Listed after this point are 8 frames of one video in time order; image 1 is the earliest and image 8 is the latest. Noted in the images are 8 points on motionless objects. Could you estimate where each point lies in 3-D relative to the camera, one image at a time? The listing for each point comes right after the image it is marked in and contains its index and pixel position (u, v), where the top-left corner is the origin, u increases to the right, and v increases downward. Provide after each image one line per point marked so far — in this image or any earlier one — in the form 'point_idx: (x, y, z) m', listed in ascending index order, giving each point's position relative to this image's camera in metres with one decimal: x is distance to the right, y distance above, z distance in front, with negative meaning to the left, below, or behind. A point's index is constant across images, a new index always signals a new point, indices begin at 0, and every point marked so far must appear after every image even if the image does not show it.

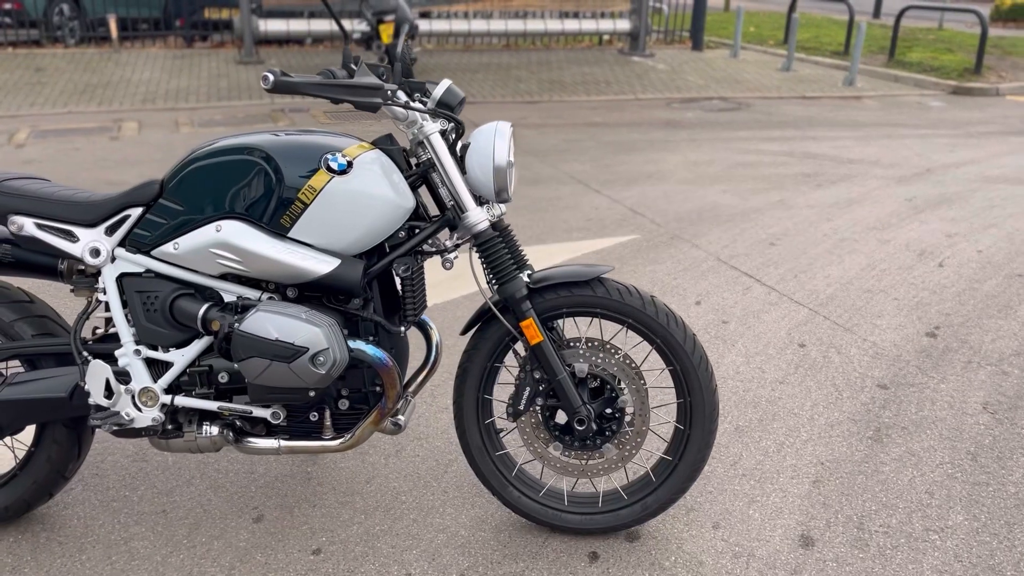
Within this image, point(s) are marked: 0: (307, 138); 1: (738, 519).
0: (-0.6, +0.5, +2.8) m
1: (+0.8, -0.8, +3.1) m
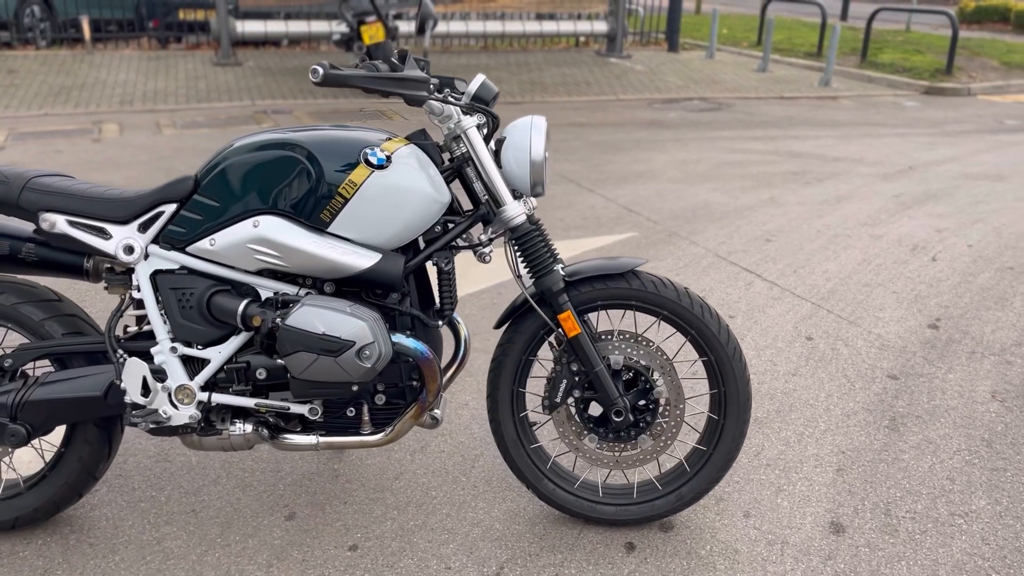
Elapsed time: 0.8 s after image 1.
0: (-0.5, +0.5, +2.8) m
1: (+0.9, -0.8, +3.1) m
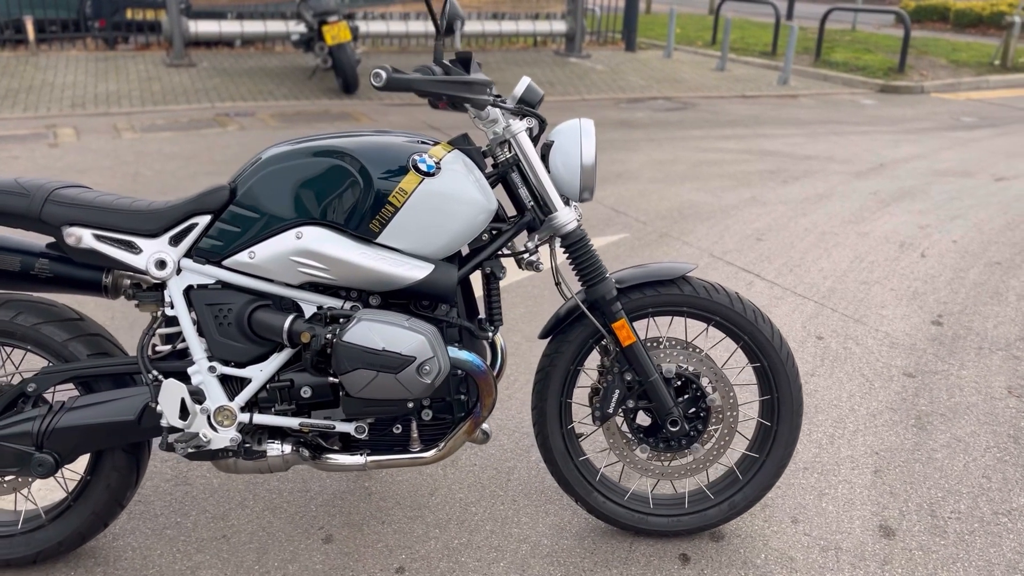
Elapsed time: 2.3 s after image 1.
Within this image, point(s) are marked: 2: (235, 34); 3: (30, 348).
0: (-0.4, +0.4, +2.6) m
1: (+1.1, -0.8, +3.1) m
2: (-4.5, +4.2, +14.6) m
3: (-1.5, -0.2, +2.7) m
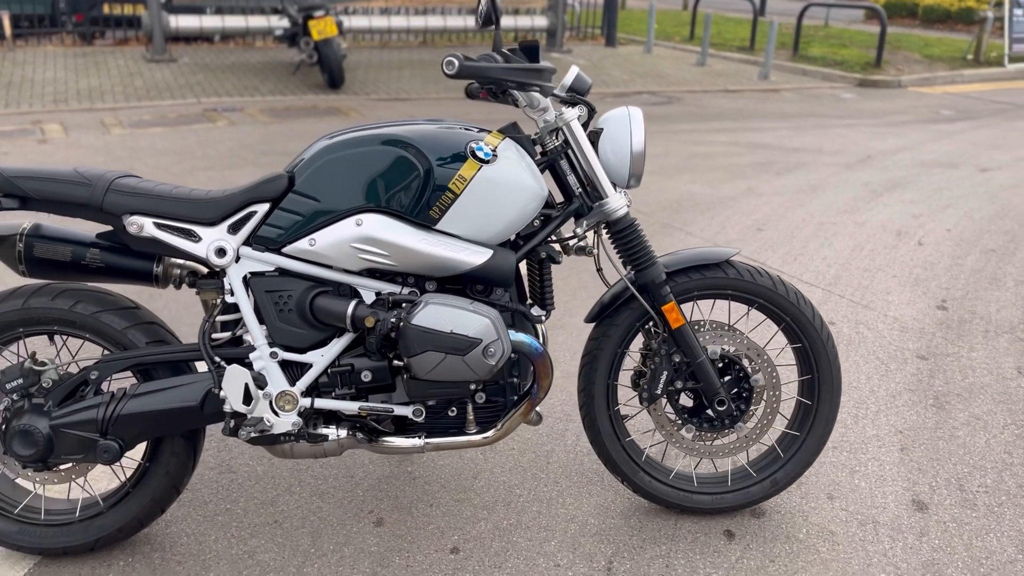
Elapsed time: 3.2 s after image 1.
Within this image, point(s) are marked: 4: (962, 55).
0: (-0.2, +0.5, +2.7) m
1: (+1.2, -0.7, +3.2) m
2: (-4.8, +4.2, +14.5) m
3: (-1.3, -0.1, +2.7) m
4: (+8.4, +4.3, +16.7) m
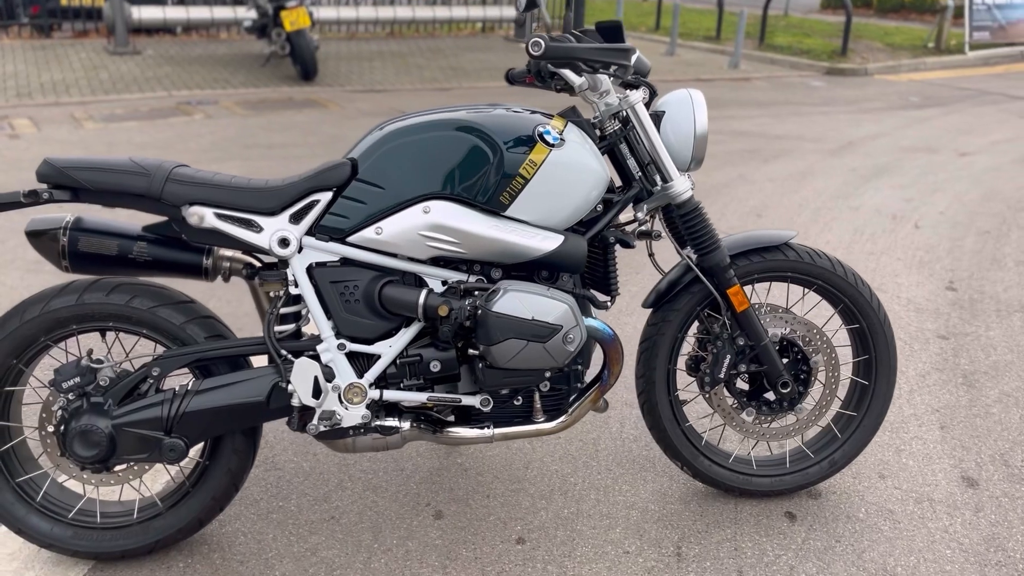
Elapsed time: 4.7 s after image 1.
0: (0.0, +0.5, +2.6) m
1: (+1.4, -0.7, +3.2) m
2: (-5.3, +4.2, +14.2) m
3: (-1.1, -0.1, +2.6) m
4: (+7.8, +4.7, +17.0) m
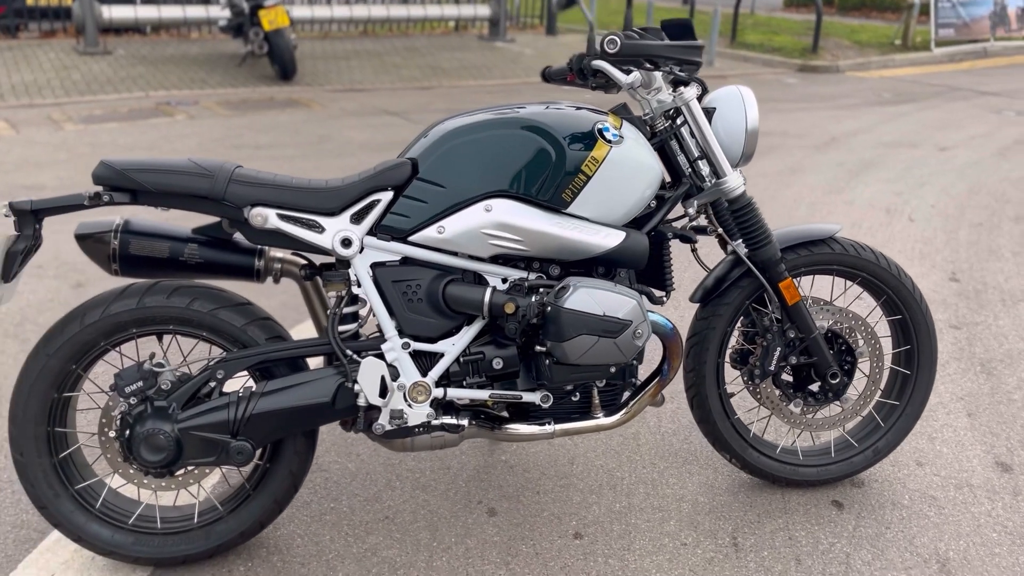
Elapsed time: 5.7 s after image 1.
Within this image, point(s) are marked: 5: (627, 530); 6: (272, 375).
0: (+0.2, +0.5, +2.7) m
1: (+1.6, -0.6, +3.3) m
2: (-5.6, +4.2, +13.9) m
3: (-0.9, -0.1, +2.6) m
4: (+7.3, +4.8, +17.3) m
5: (+0.4, -0.8, +2.9) m
6: (-0.7, -0.3, +2.6) m
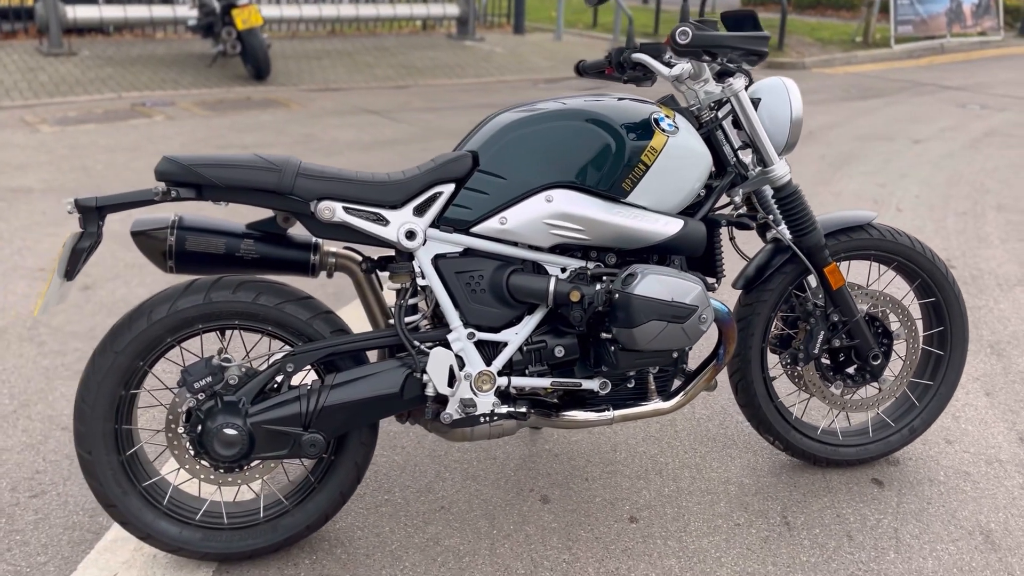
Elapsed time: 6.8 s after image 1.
0: (+0.3, +0.6, +2.7) m
1: (+1.7, -0.6, +3.4) m
2: (-6.0, +4.1, +13.7) m
3: (-0.7, -0.1, +2.6) m
4: (+6.7, +5.0, +17.7) m
5: (+0.6, -0.7, +3.0) m
6: (-0.5, -0.2, +2.6) m
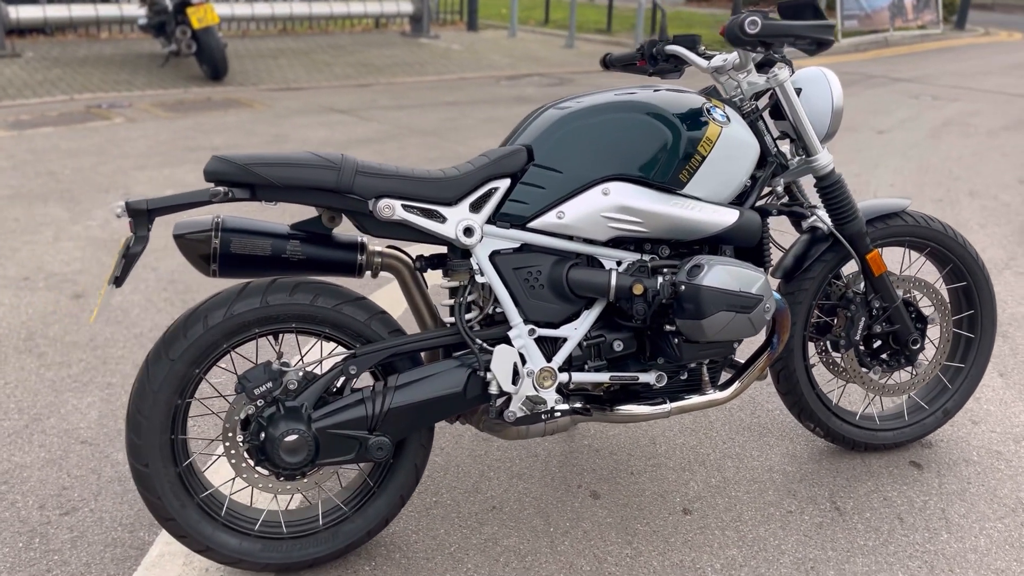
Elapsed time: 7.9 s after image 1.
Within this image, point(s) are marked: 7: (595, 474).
0: (+0.5, +0.6, +2.7) m
1: (+1.9, -0.5, +3.5) m
2: (-6.7, +4.0, +13.3) m
3: (-0.5, -0.1, +2.5) m
4: (+5.8, +5.2, +18.1) m
5: (+0.7, -0.7, +3.0) m
6: (-0.3, -0.2, +2.6) m
7: (+0.3, -0.7, +3.1) m
